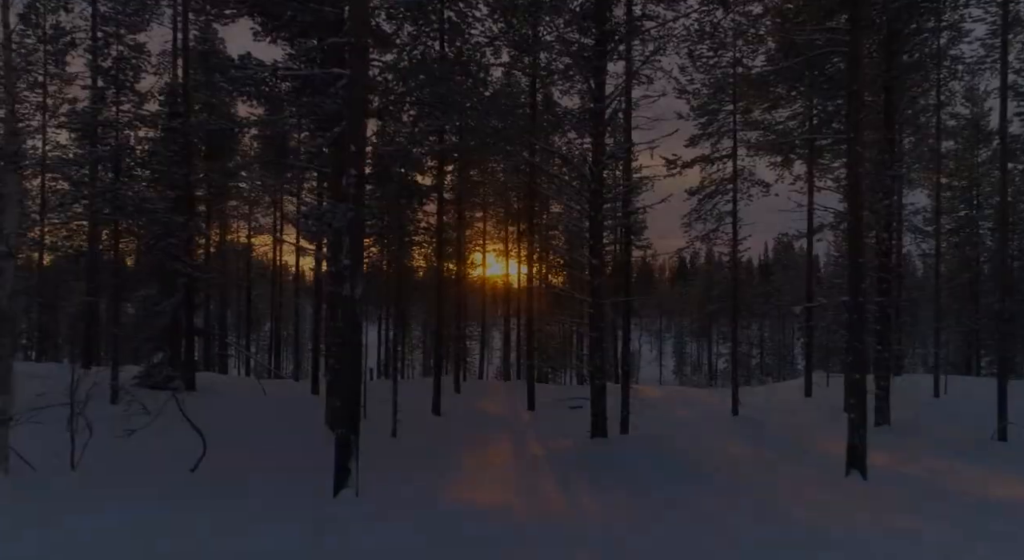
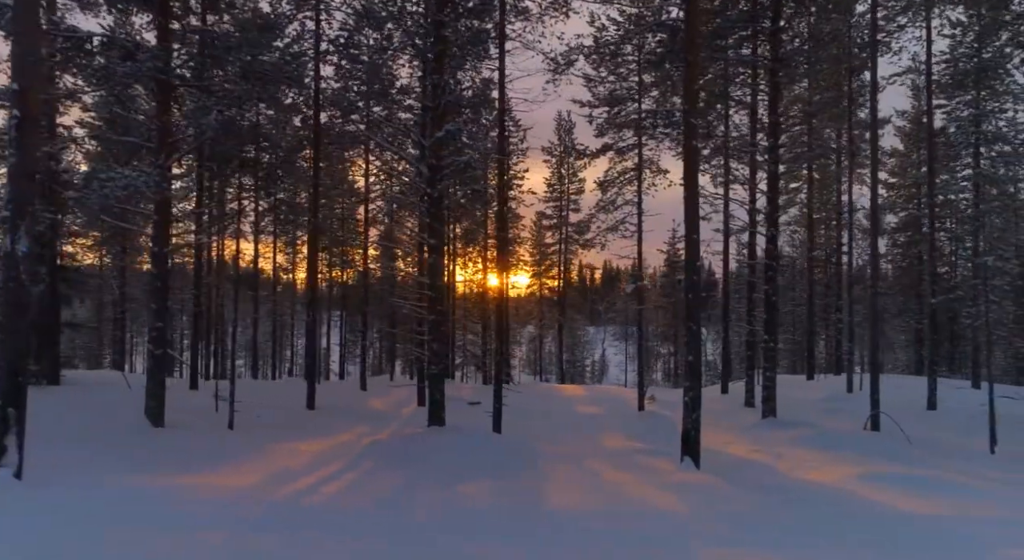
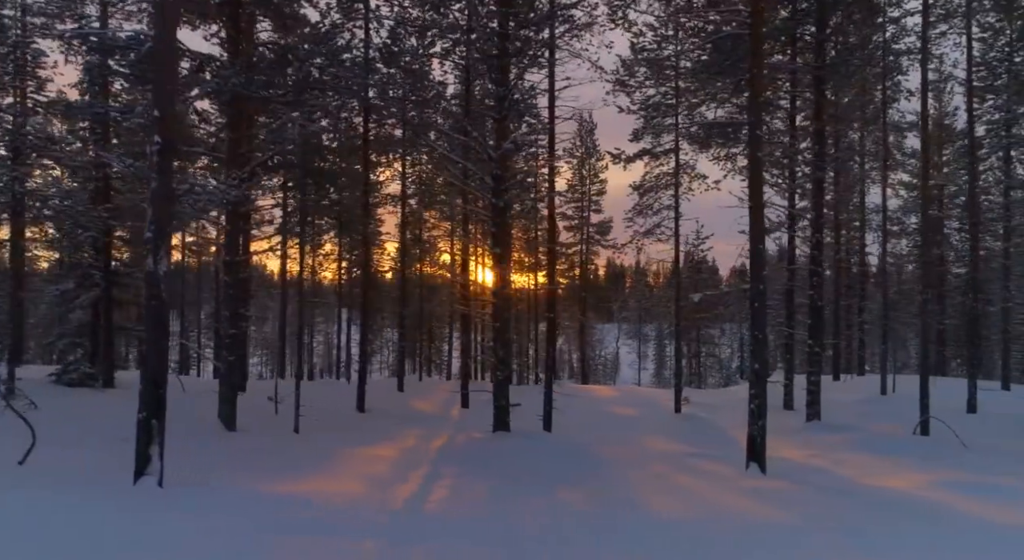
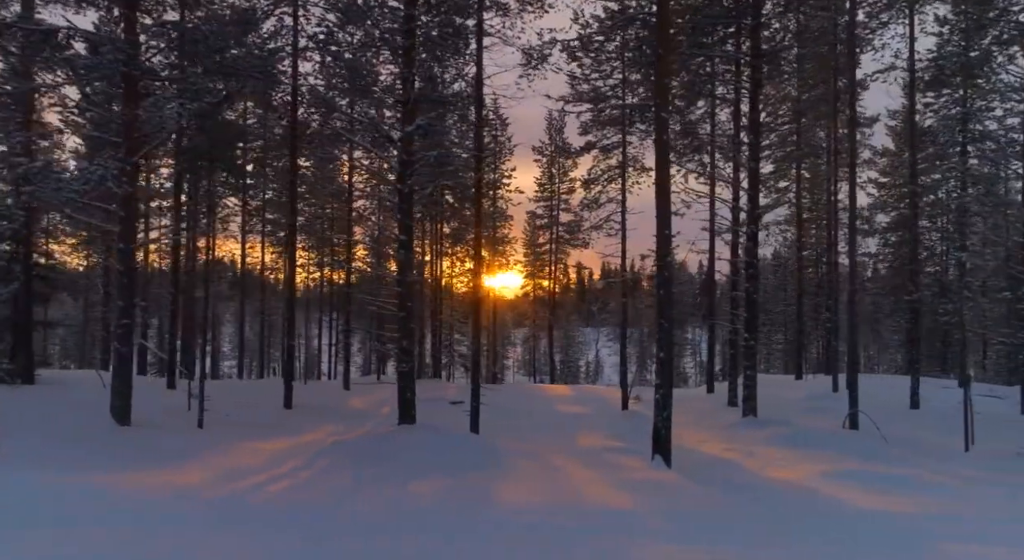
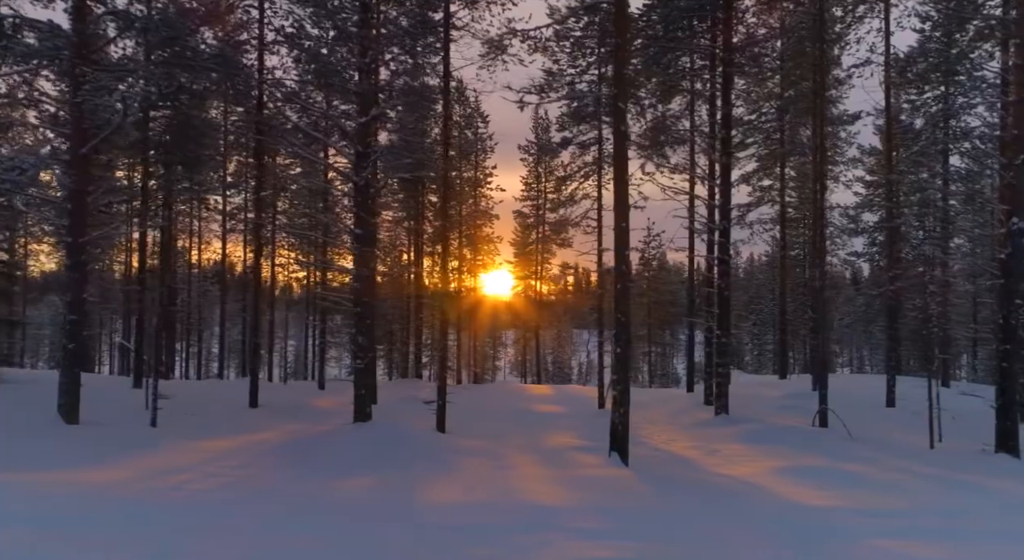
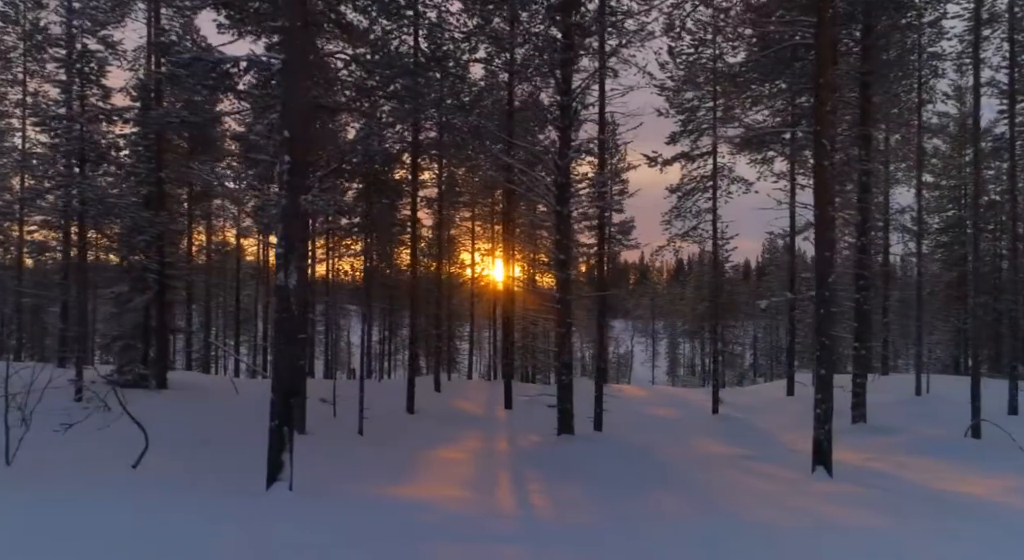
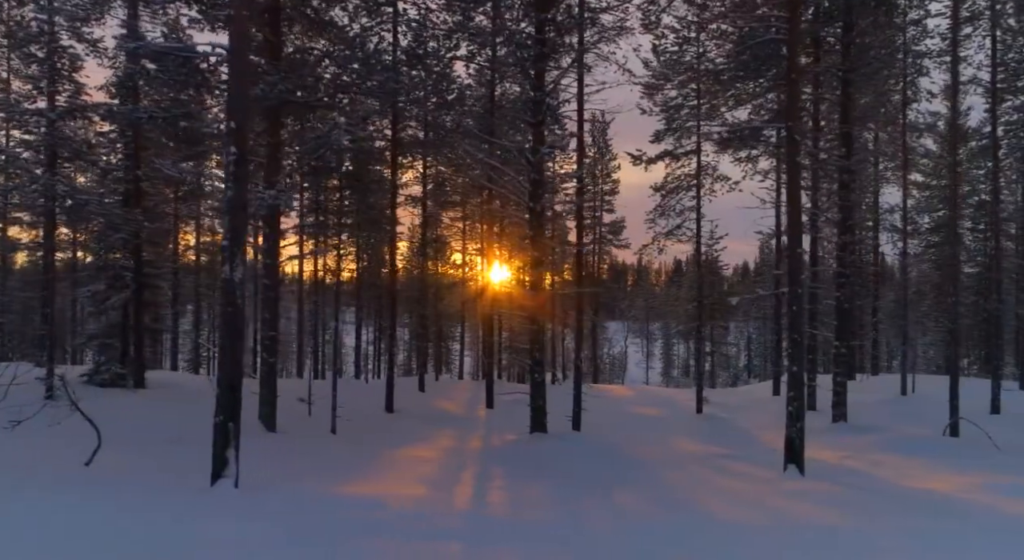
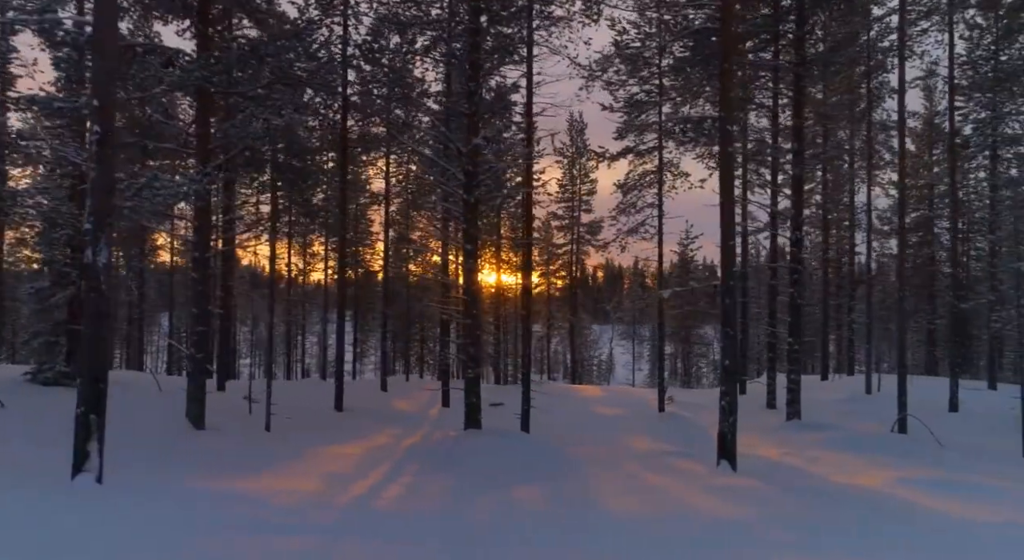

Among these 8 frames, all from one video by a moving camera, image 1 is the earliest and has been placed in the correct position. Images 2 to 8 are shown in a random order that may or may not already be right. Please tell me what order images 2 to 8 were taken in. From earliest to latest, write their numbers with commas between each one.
6, 7, 3, 8, 2, 4, 5
